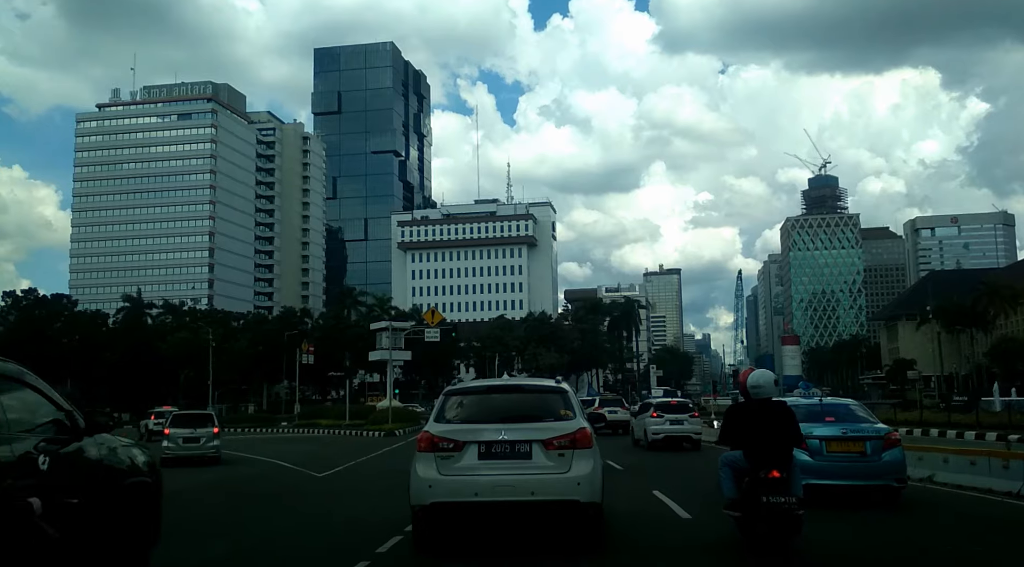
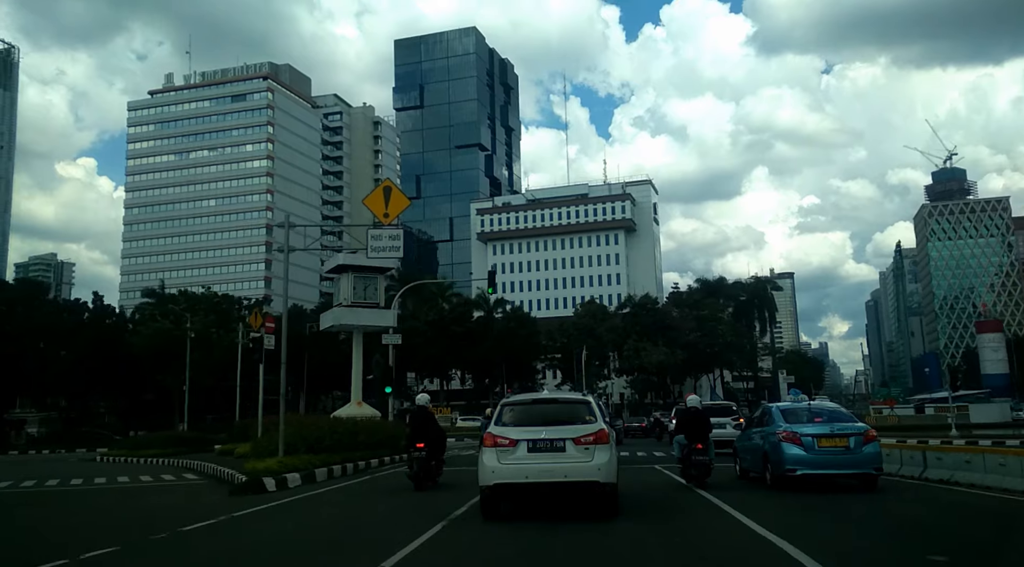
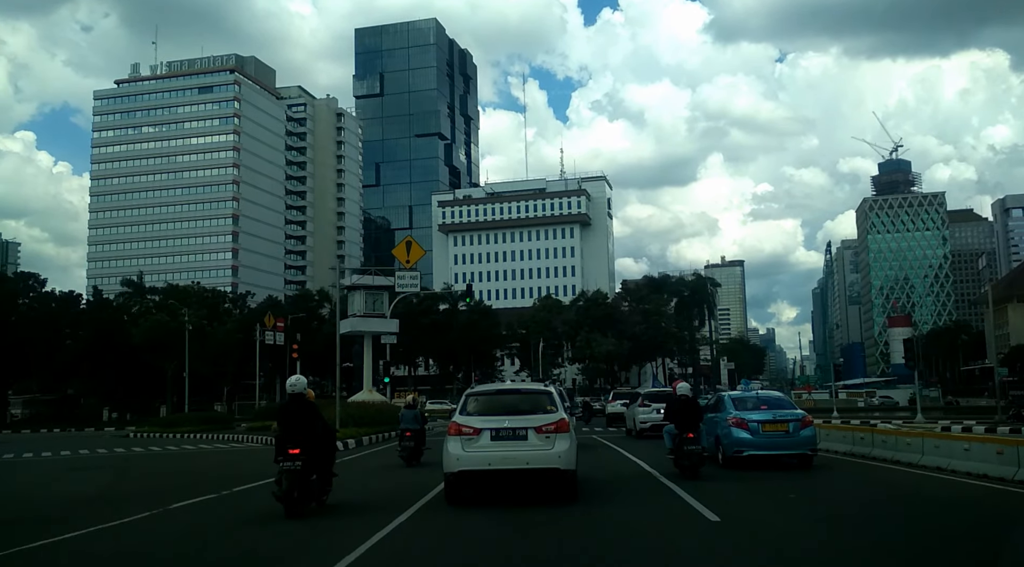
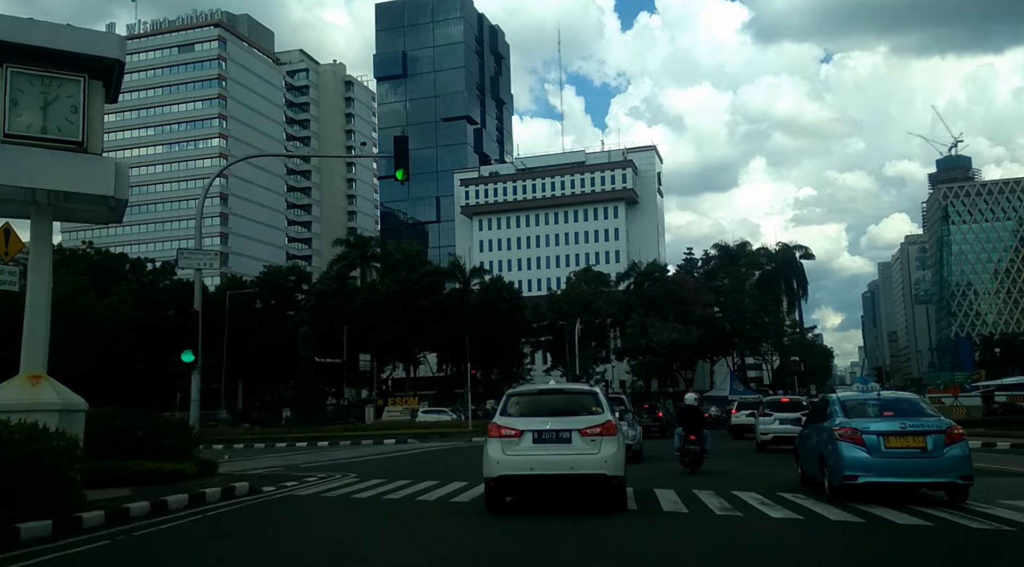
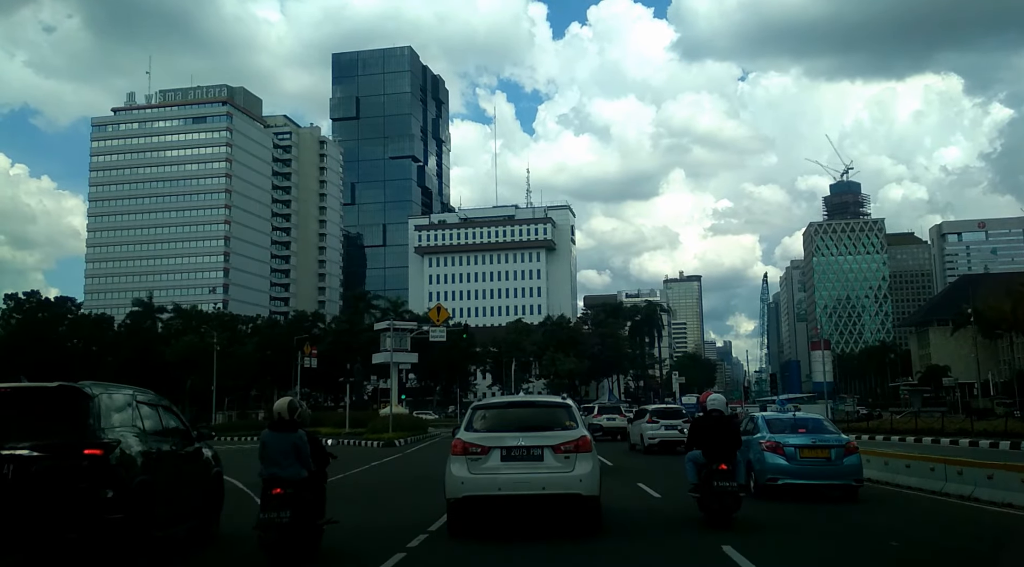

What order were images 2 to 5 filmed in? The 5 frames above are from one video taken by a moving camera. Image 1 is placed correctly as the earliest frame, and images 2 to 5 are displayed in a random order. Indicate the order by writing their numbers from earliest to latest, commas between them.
5, 3, 2, 4
